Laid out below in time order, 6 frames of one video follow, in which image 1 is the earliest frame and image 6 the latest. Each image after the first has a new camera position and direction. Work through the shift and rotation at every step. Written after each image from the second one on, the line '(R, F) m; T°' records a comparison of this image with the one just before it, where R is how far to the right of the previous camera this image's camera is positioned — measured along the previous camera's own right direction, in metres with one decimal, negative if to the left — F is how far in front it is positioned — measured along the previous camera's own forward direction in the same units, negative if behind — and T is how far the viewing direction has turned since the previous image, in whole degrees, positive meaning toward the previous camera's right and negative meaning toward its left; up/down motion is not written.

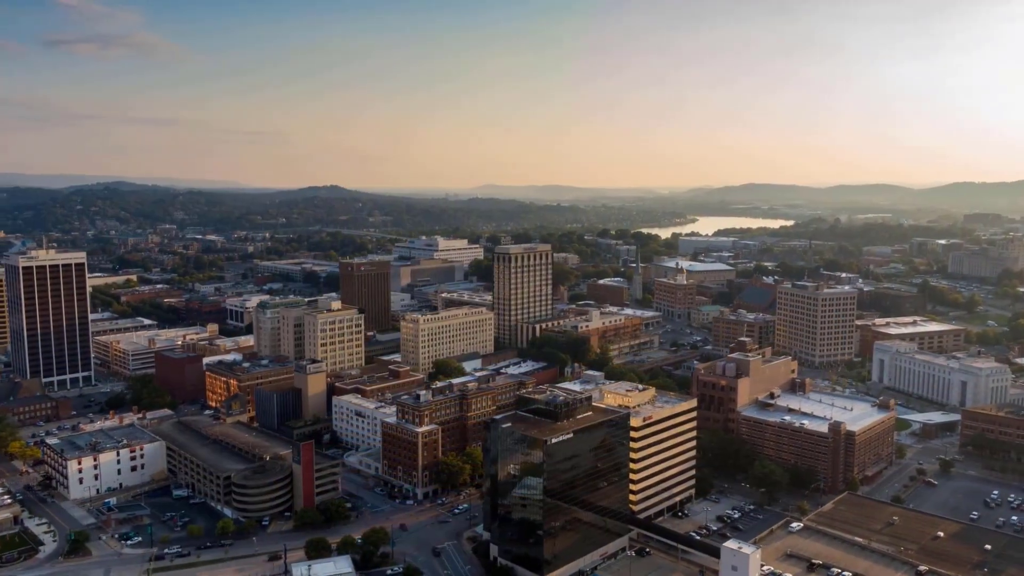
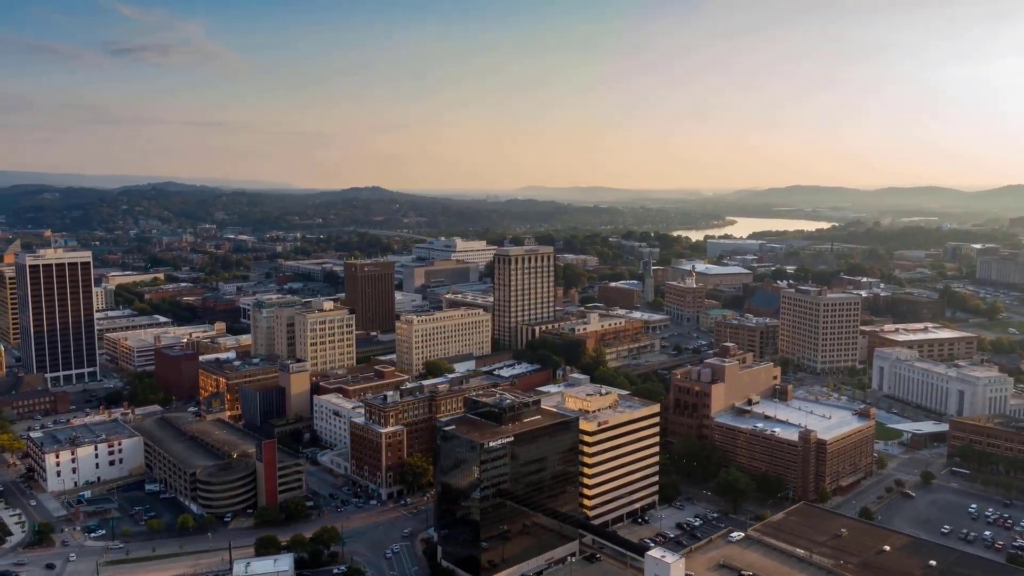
(+4.2, +0.2) m; -3°
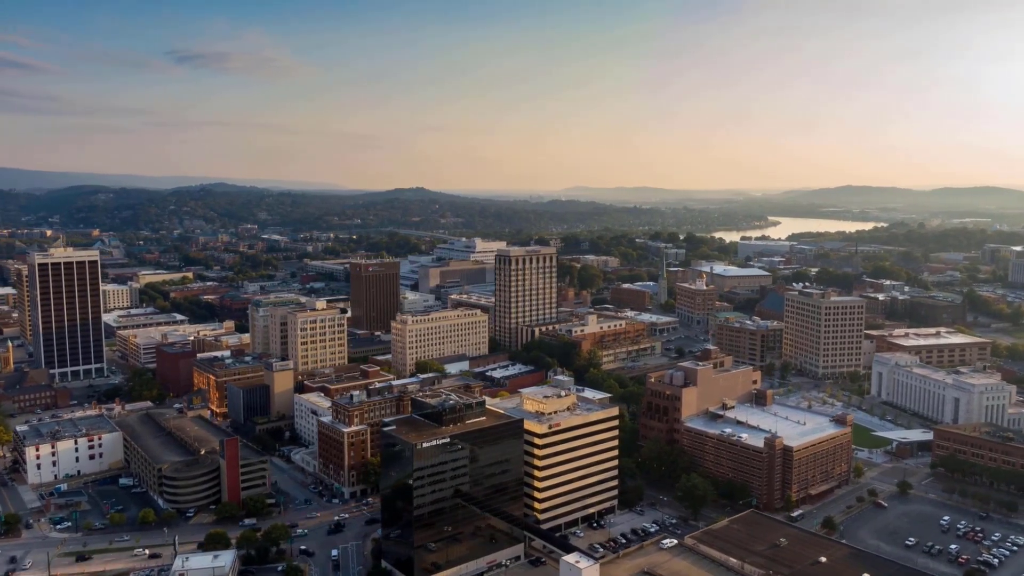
(+4.5, +0.3) m; -3°
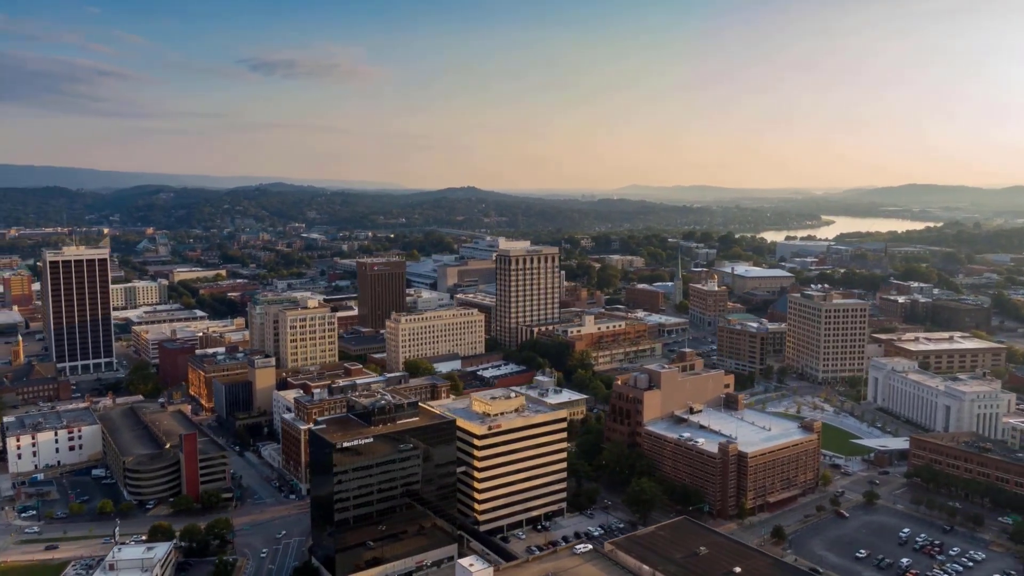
(+5.4, +0.4) m; -4°
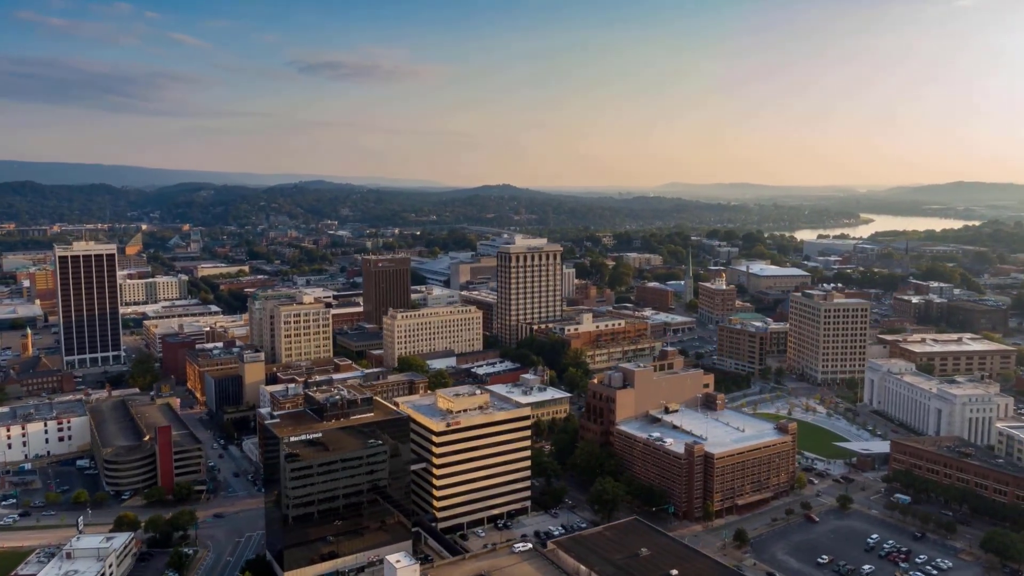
(+3.7, +0.2) m; -3°
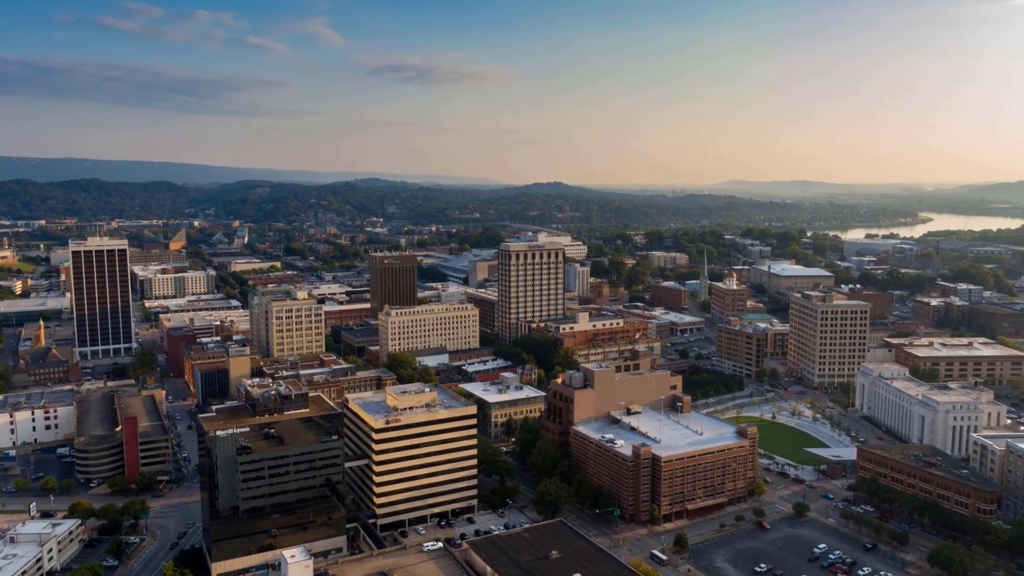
(+5.4, +0.4) m; -4°
